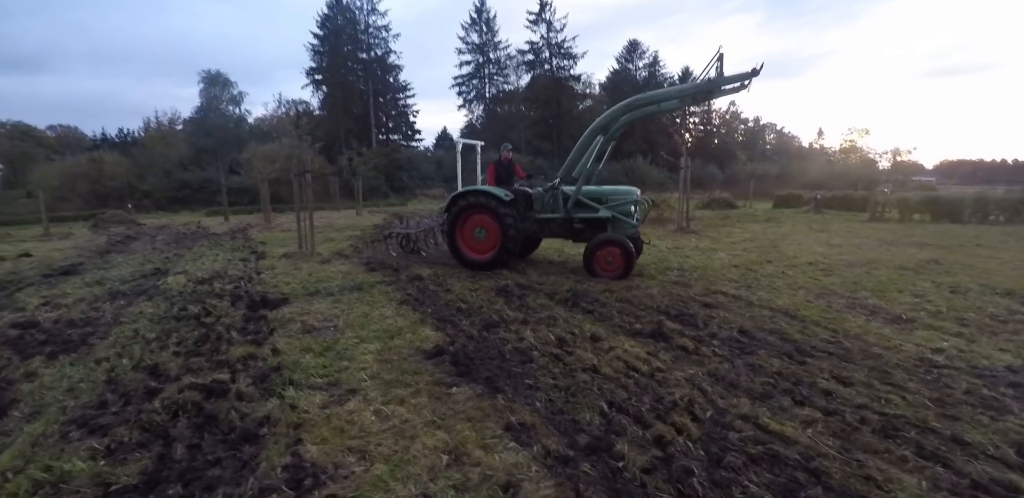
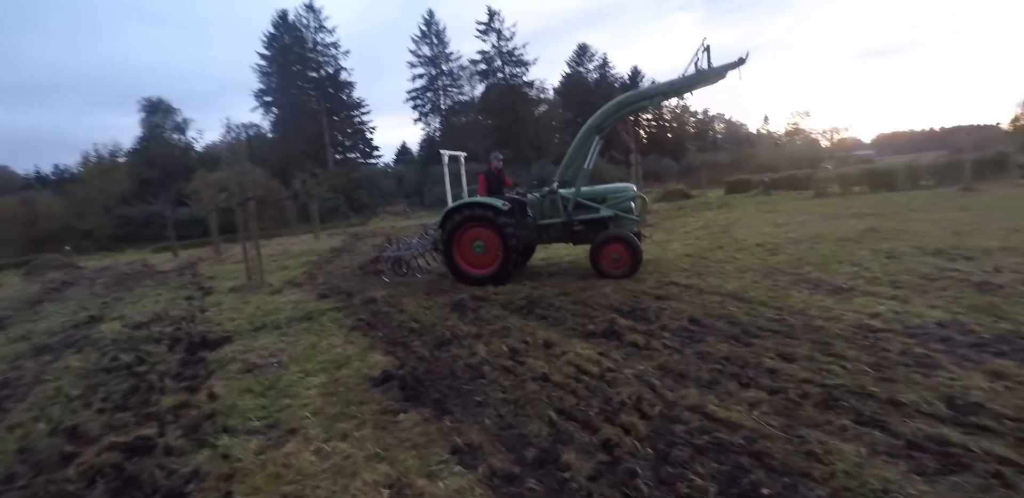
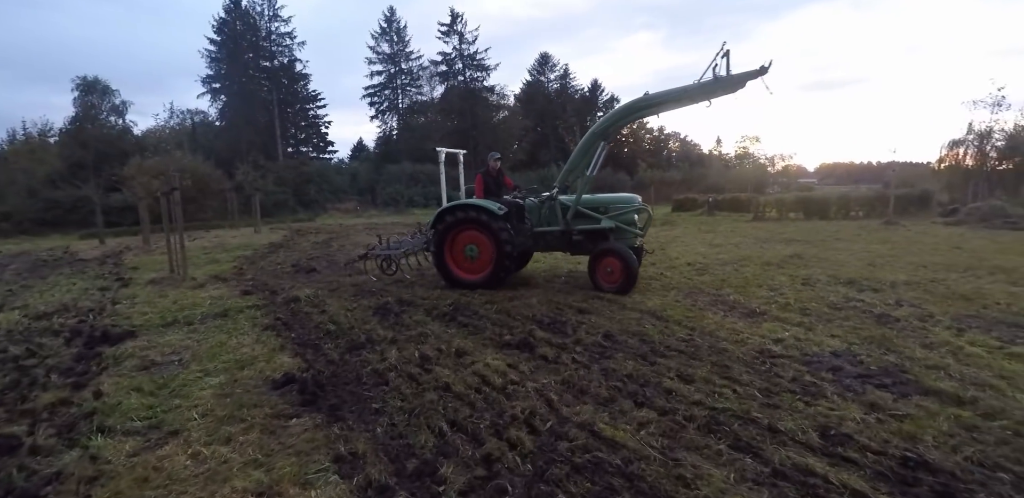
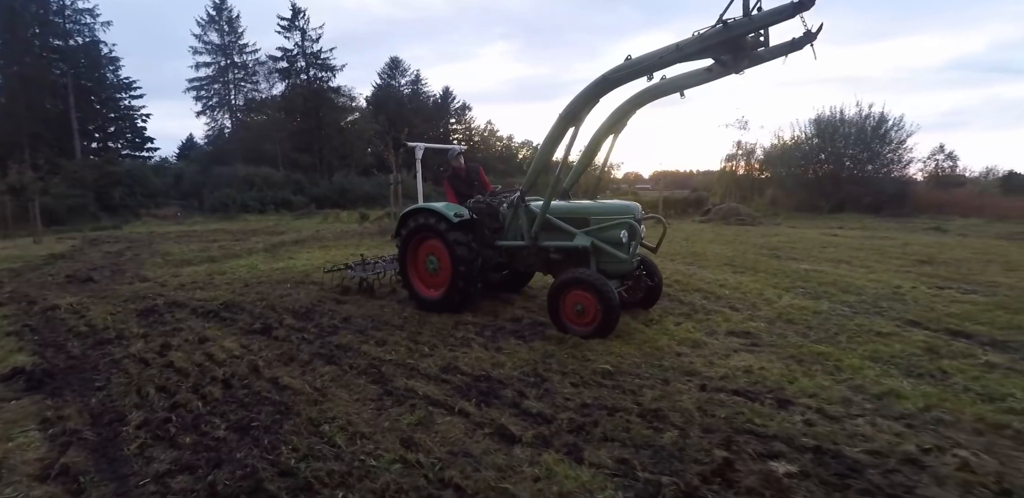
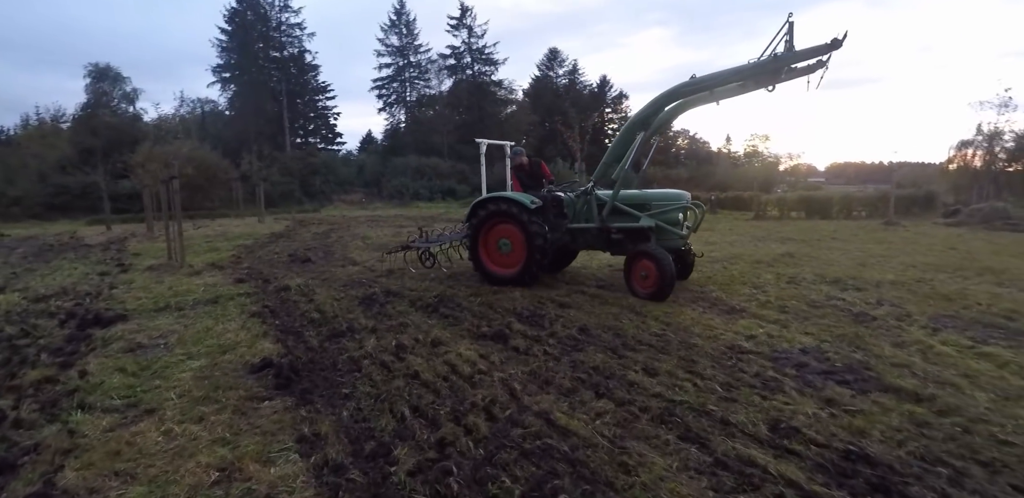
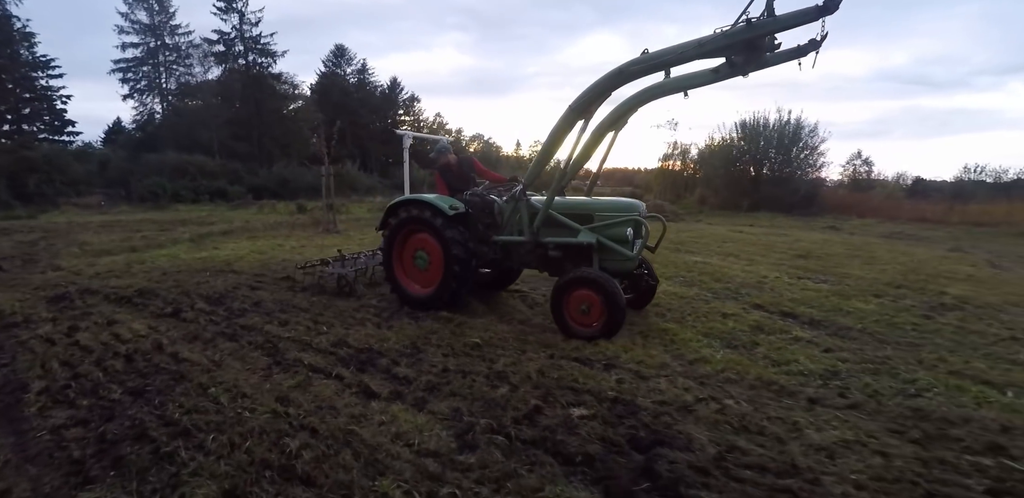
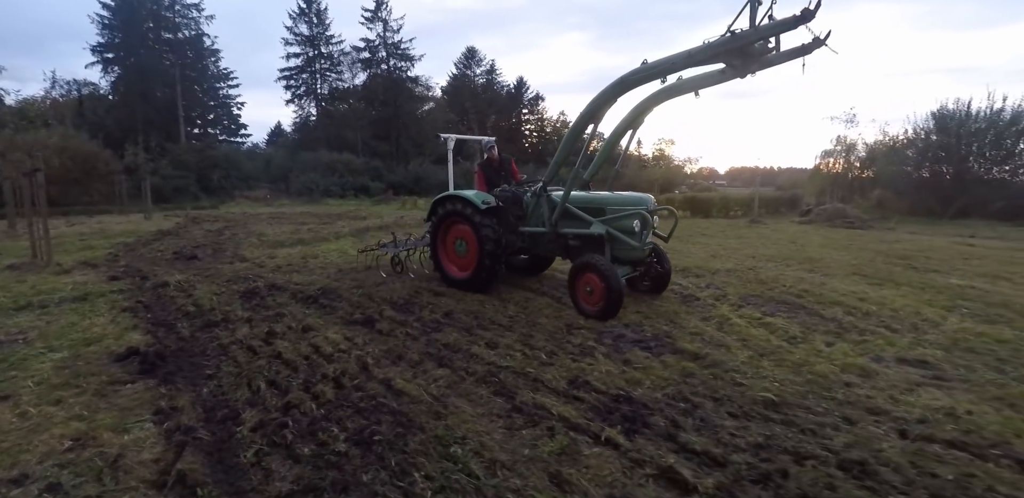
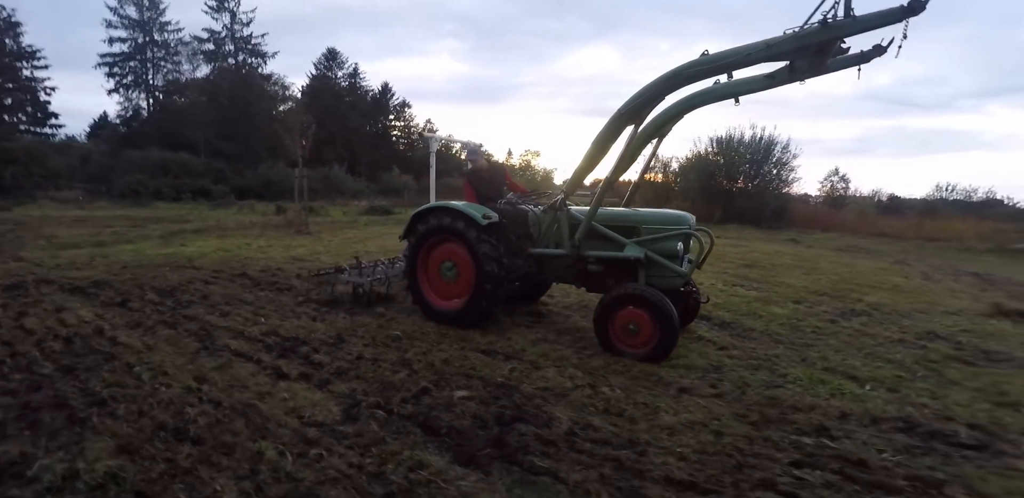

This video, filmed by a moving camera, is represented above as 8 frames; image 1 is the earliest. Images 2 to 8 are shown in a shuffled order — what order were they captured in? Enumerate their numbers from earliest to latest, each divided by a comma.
2, 3, 5, 7, 4, 6, 8
